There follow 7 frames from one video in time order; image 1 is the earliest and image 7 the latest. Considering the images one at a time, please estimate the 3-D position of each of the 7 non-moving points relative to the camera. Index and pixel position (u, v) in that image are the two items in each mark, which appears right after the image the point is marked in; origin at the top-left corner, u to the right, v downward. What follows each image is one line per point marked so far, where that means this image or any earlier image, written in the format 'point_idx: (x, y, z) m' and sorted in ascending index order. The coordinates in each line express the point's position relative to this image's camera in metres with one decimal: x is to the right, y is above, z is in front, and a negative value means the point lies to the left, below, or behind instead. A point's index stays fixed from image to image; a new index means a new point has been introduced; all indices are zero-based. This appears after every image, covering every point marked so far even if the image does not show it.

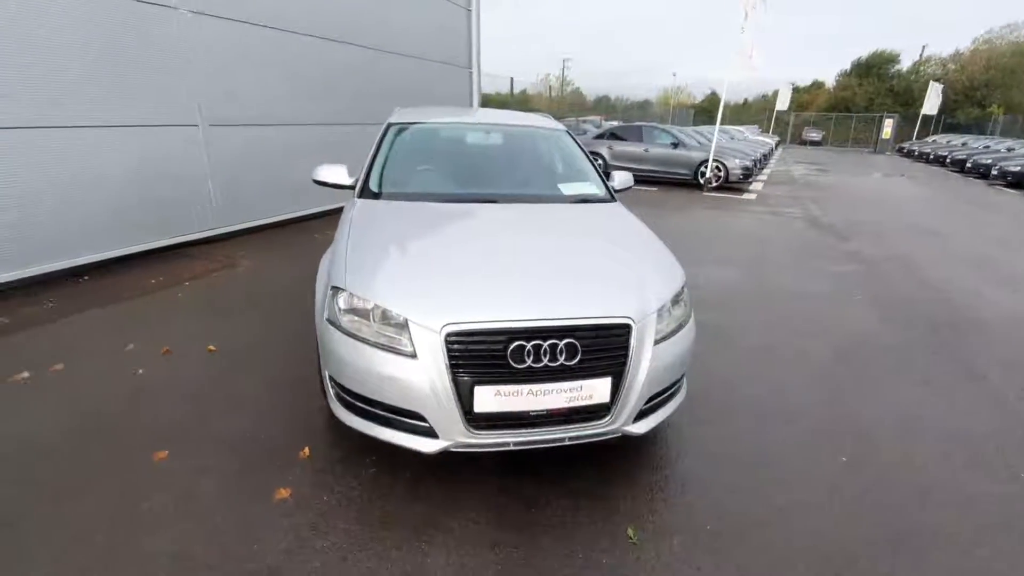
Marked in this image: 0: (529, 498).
0: (+0.1, -0.9, +2.2) m
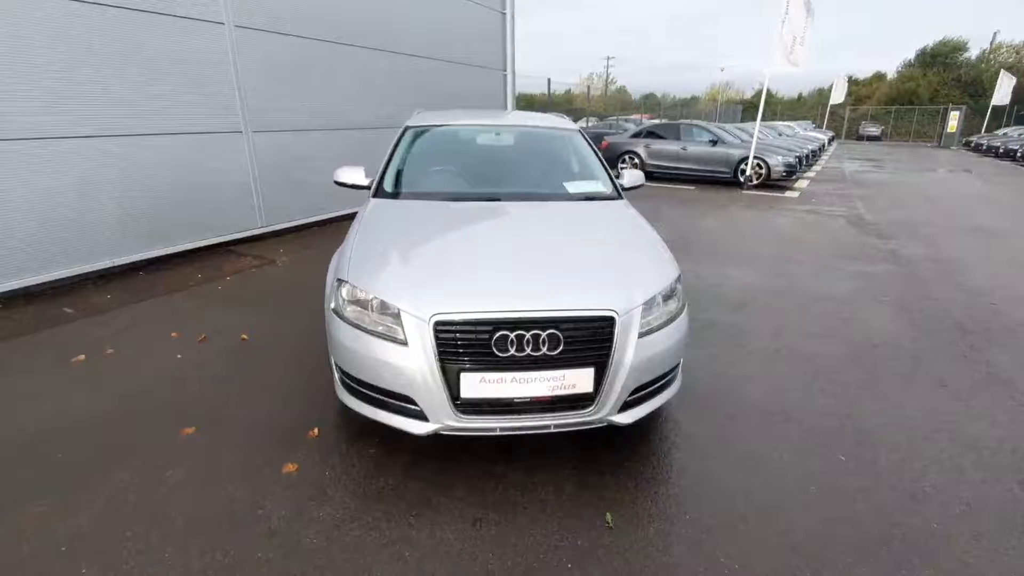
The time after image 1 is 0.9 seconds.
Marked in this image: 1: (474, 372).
0: (0.0, -0.9, +2.3) m
1: (-0.2, -0.4, +2.2) m
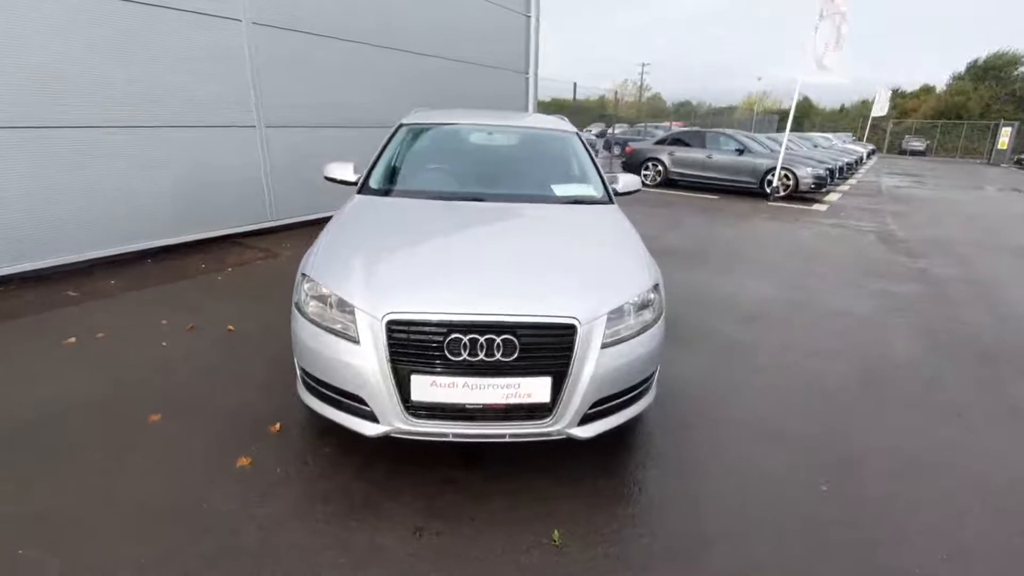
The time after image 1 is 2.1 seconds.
0: (-0.2, -0.9, +2.3) m
1: (-0.4, -0.4, +2.1) m
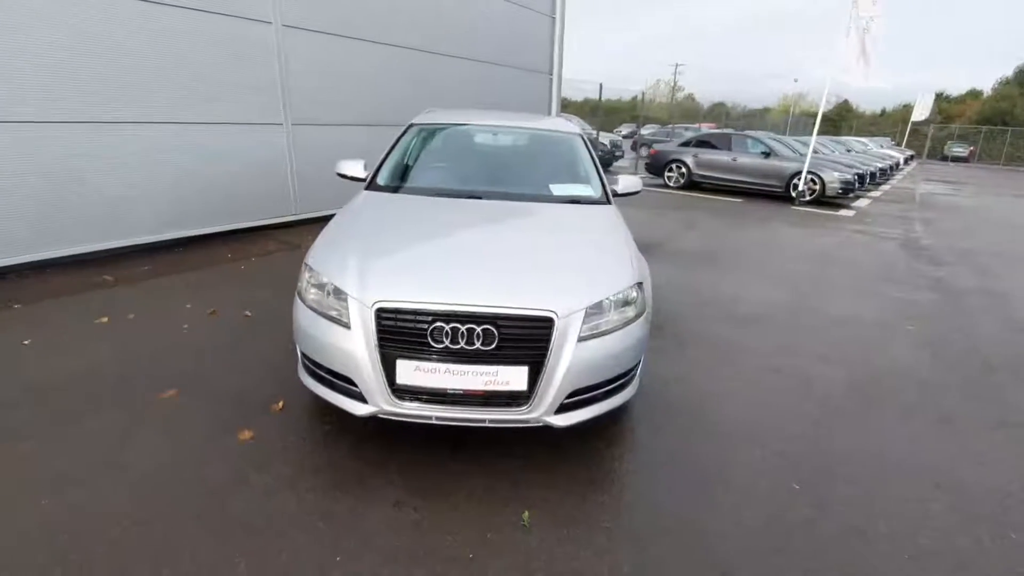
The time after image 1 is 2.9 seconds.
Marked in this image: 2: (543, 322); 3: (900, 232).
0: (-0.3, -0.8, +2.4) m
1: (-0.4, -0.3, +2.2) m
2: (+0.1, -0.1, +2.3) m
3: (+6.3, +0.9, +8.4) m
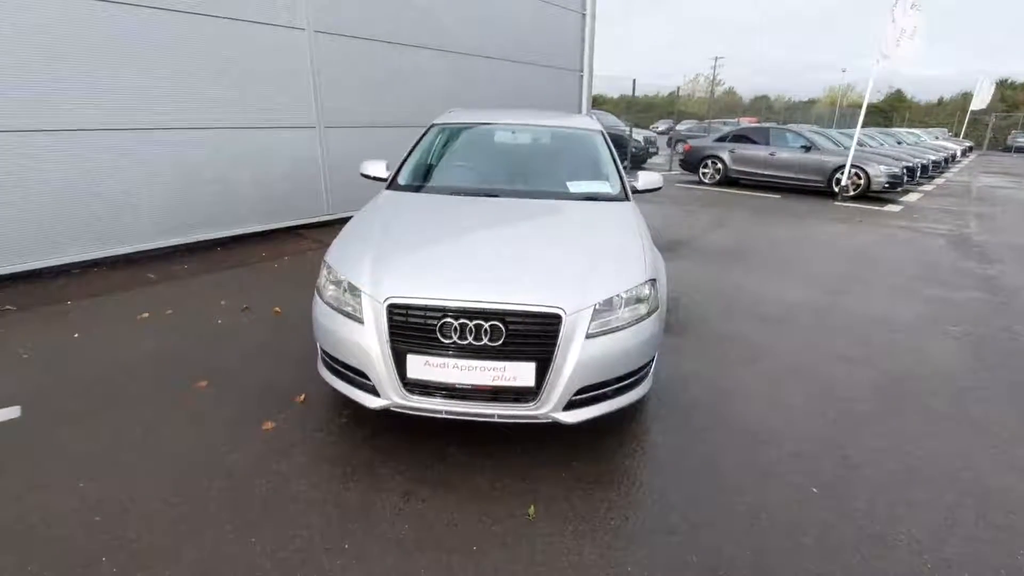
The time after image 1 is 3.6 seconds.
0: (-0.3, -0.8, +2.4) m
1: (-0.4, -0.3, +2.3) m
2: (+0.2, -0.1, +2.3) m
3: (+6.7, +0.9, +8.0) m
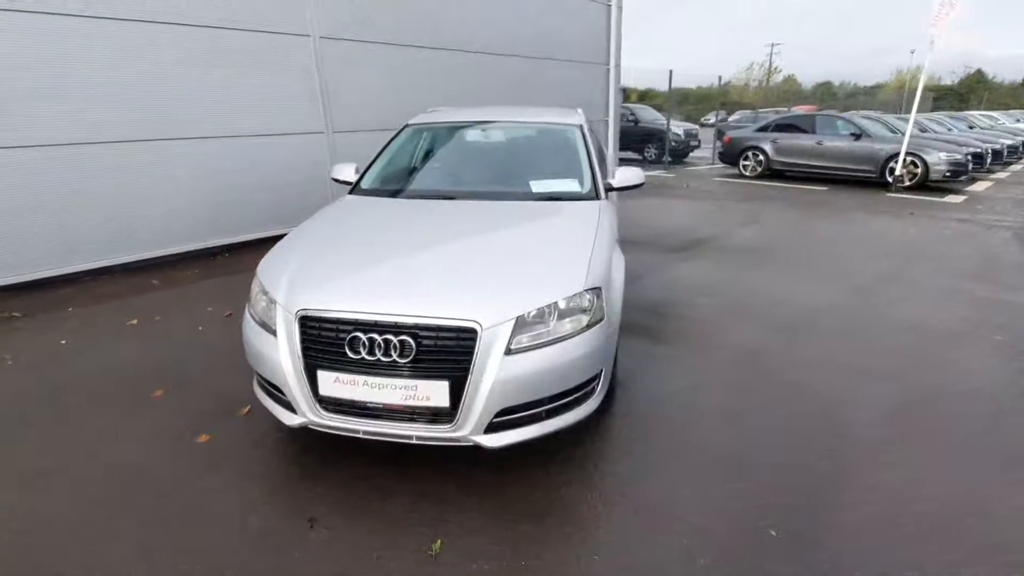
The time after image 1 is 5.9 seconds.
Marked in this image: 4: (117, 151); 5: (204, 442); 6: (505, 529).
0: (-0.6, -0.9, +2.3) m
1: (-0.8, -0.3, +2.1) m
2: (-0.2, -0.2, +2.1) m
3: (+6.9, +0.9, +7.1) m
4: (-3.8, +1.3, +5.0) m
5: (-1.5, -0.8, +2.6) m
6: (0.0, -1.0, +2.1) m
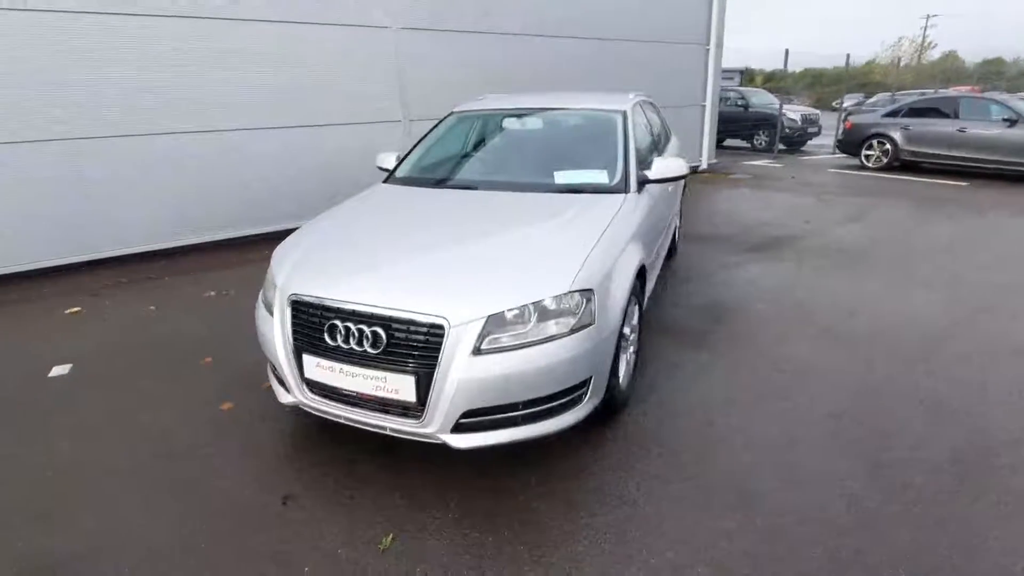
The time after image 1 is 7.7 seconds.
0: (-0.7, -0.8, +2.3) m
1: (-0.8, -0.3, +2.2) m
2: (-0.3, -0.2, +2.0) m
3: (+7.7, +0.6, +5.5) m
4: (-3.2, +1.6, +5.6) m
5: (-1.5, -0.7, +2.8) m
6: (-0.2, -0.9, +2.0) m
